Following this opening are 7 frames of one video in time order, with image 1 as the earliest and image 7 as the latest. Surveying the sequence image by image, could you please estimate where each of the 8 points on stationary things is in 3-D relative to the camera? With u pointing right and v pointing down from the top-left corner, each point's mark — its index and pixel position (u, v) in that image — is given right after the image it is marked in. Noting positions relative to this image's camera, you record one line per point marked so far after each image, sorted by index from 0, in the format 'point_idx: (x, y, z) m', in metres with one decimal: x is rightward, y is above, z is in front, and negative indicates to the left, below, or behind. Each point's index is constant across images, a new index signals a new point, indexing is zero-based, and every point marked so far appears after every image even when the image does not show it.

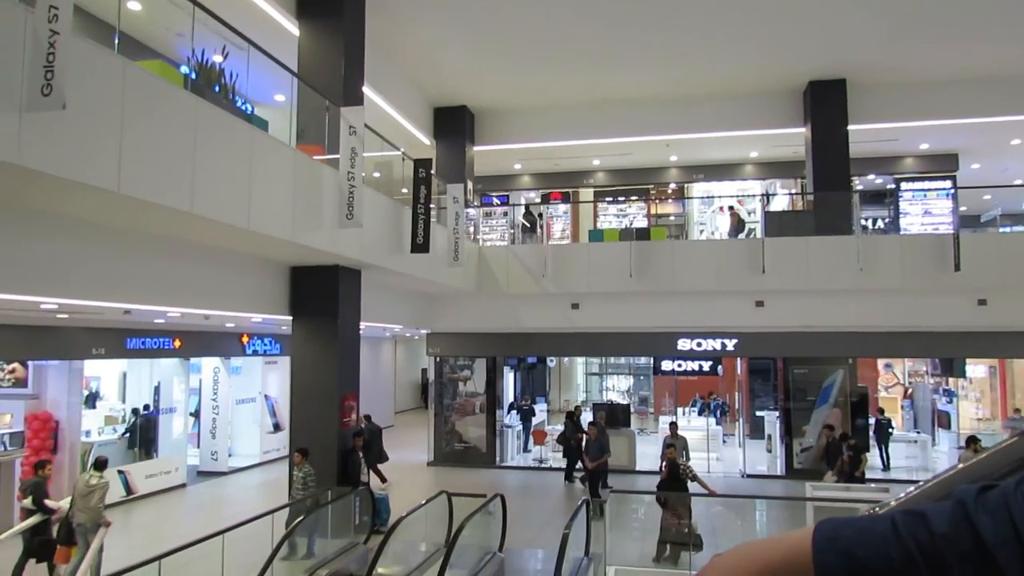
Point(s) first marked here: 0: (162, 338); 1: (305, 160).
0: (-5.1, -0.7, +11.2) m
1: (-2.0, +1.2, +7.3) m
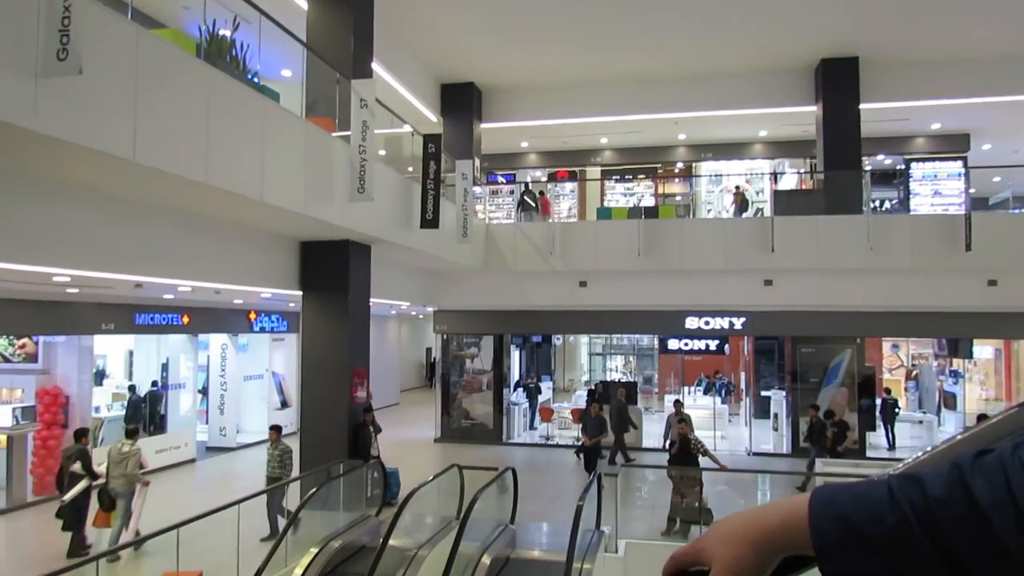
0: (-5.0, -0.4, +11.2) m
1: (-1.8, +1.4, +7.3) m
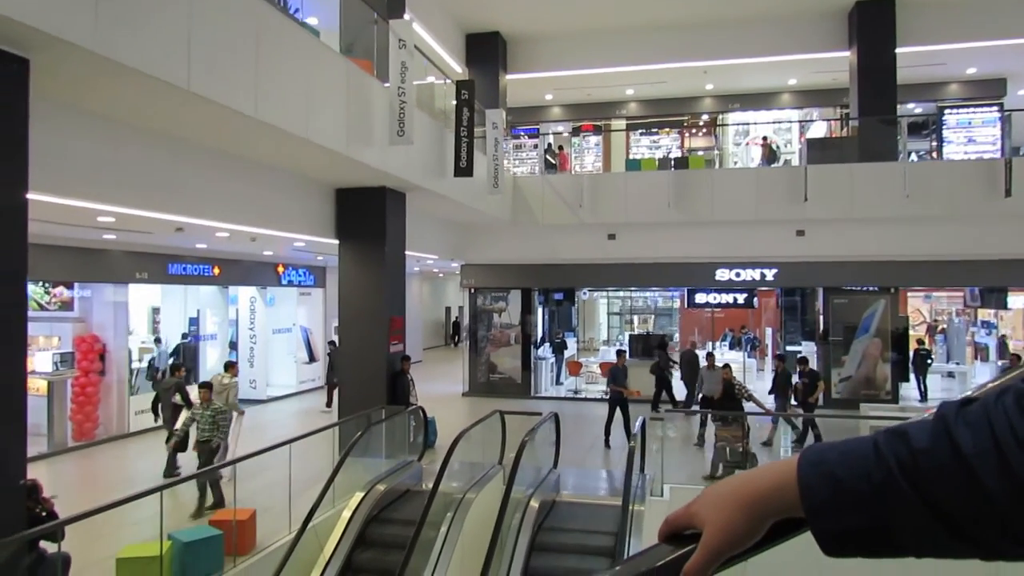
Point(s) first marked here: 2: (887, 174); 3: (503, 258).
0: (-4.5, +0.3, +11.2) m
1: (-1.4, +2.0, +7.1) m
2: (+5.7, +1.8, +11.8) m
3: (-0.2, +0.5, +13.7) m
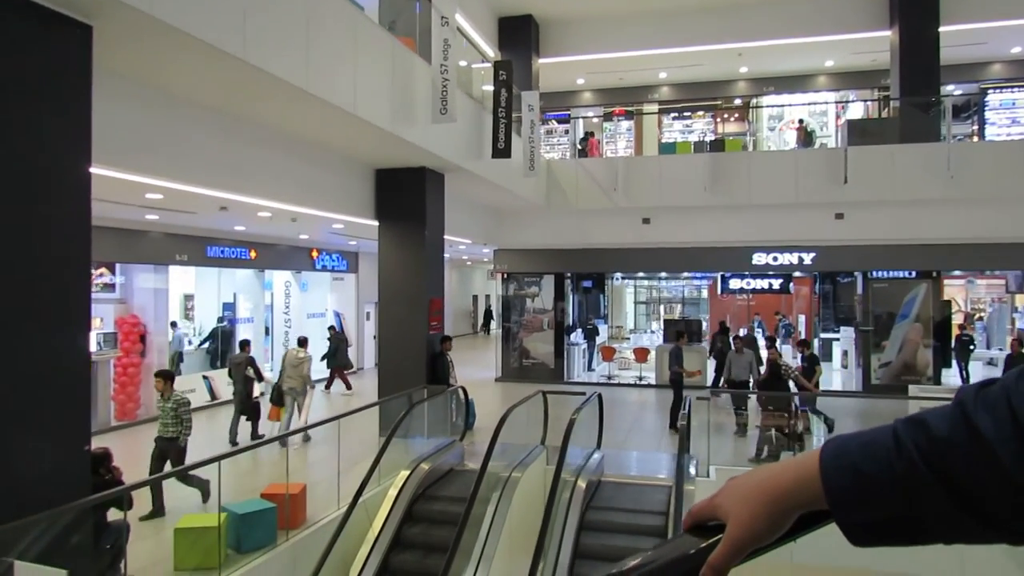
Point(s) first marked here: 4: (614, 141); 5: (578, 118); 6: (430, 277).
0: (-4.0, +0.6, +11.2) m
1: (-1.0, +2.2, +7.1) m
2: (+6.3, +2.0, +11.5) m
3: (+0.4, +0.8, +13.6) m
4: (+1.7, +2.4, +12.8) m
5: (+1.1, +2.8, +12.9) m
6: (-0.9, +0.1, +8.7) m
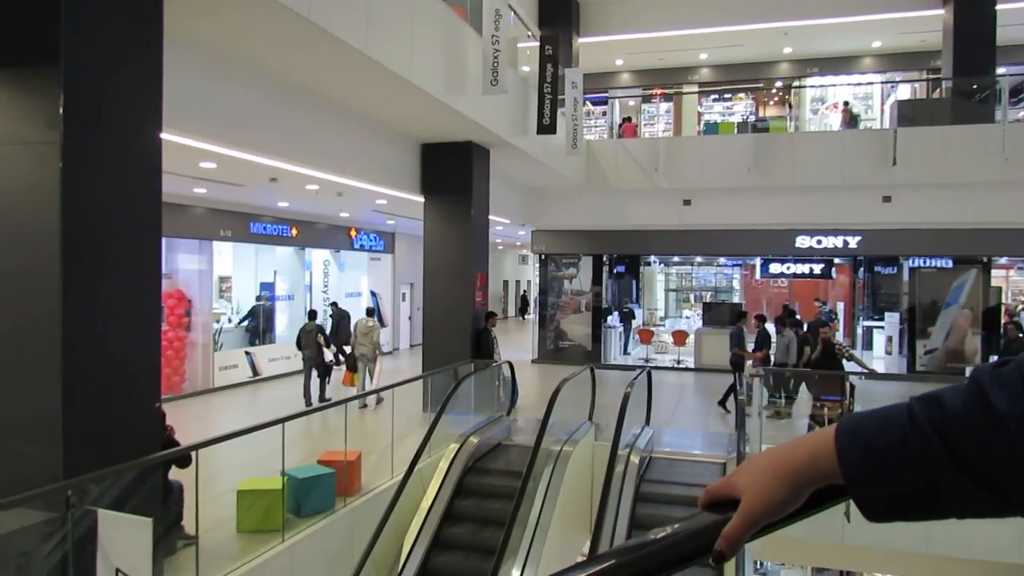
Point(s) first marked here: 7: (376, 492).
0: (-3.4, +0.9, +11.2) m
1: (-0.5, +2.4, +7.0) m
2: (+6.9, +2.2, +11.2) m
3: (+1.1, +1.1, +13.5) m
4: (+2.3, +2.7, +12.7) m
5: (+1.7, +3.1, +12.8) m
6: (-0.4, +0.4, +8.7) m
7: (-1.0, -1.6, +5.9) m
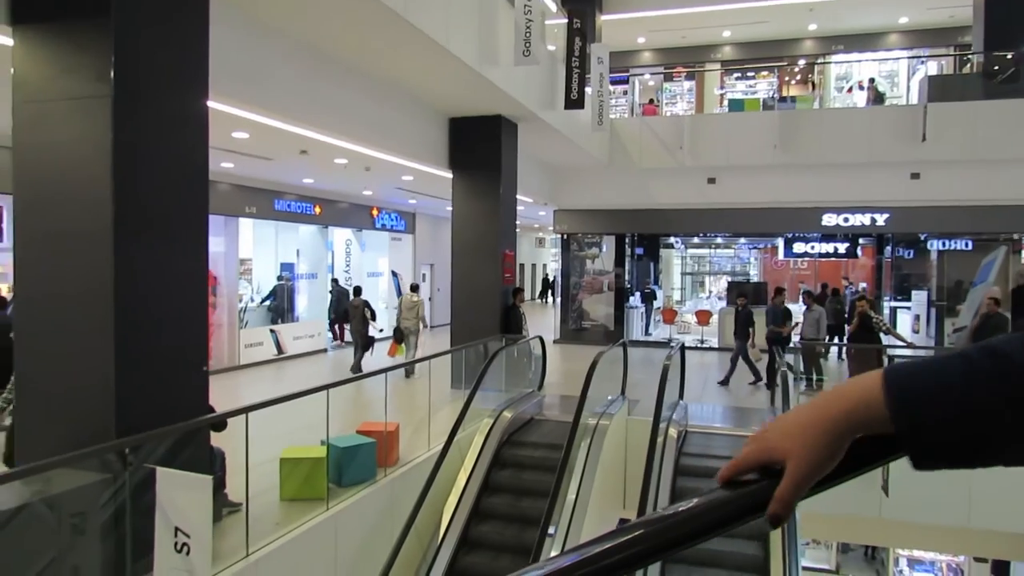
0: (-3.0, +1.2, +11.2) m
1: (-0.2, +2.7, +6.9) m
2: (+7.2, +2.5, +11.0) m
3: (+1.5, +1.5, +13.4) m
4: (+2.7, +3.0, +12.5) m
5: (+2.1, +3.5, +12.6) m
6: (-0.1, +0.7, +8.6) m
7: (-0.8, -1.3, +5.8) m
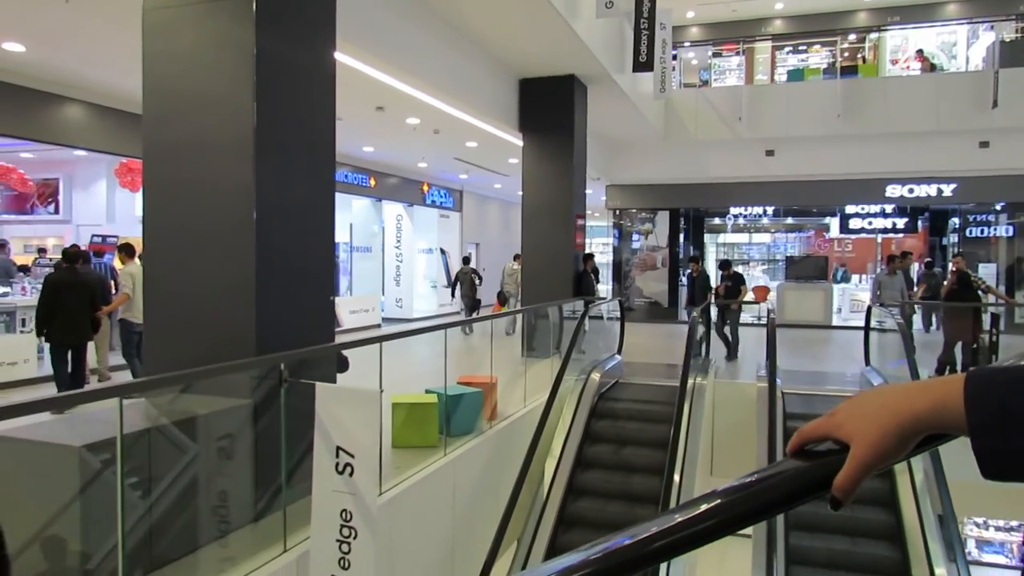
0: (-2.2, +1.6, +11.0) m
1: (+0.5, +3.1, +6.7) m
2: (+8.1, +3.0, +10.7) m
3: (+2.4, +1.9, +13.2) m
4: (+3.6, +3.5, +12.2) m
5: (+3.0, +3.9, +12.3) m
6: (+0.7, +1.1, +8.4) m
7: (0.0, -1.0, +5.6) m
